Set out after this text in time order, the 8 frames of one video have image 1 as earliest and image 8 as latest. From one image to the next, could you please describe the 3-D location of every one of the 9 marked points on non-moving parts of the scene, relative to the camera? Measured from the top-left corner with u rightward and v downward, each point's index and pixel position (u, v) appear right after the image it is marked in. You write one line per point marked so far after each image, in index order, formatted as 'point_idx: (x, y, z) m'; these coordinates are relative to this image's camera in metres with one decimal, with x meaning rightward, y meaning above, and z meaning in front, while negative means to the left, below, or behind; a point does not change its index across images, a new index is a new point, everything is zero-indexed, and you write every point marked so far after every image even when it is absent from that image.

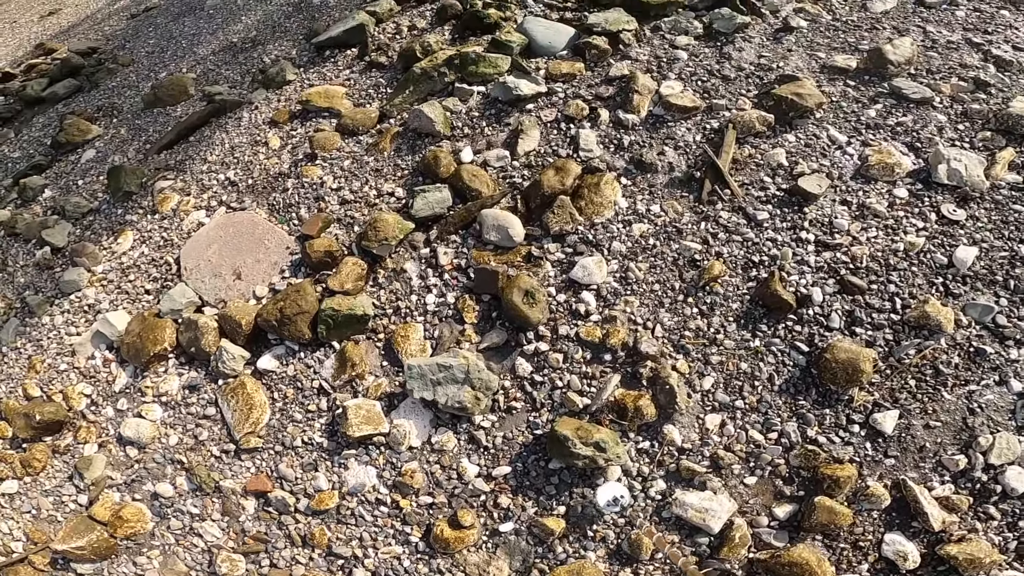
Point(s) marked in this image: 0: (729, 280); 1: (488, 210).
0: (+1.0, 0.0, +2.5) m
1: (-0.2, +0.4, +2.6) m
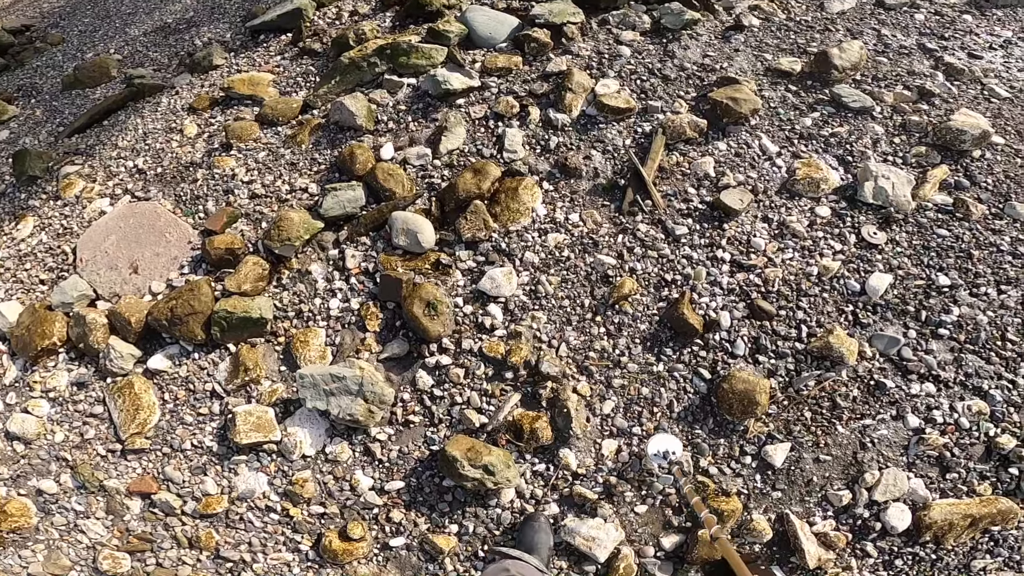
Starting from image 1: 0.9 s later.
0: (+0.6, 0.0, +2.4) m
1: (-0.6, +0.4, +2.5) m
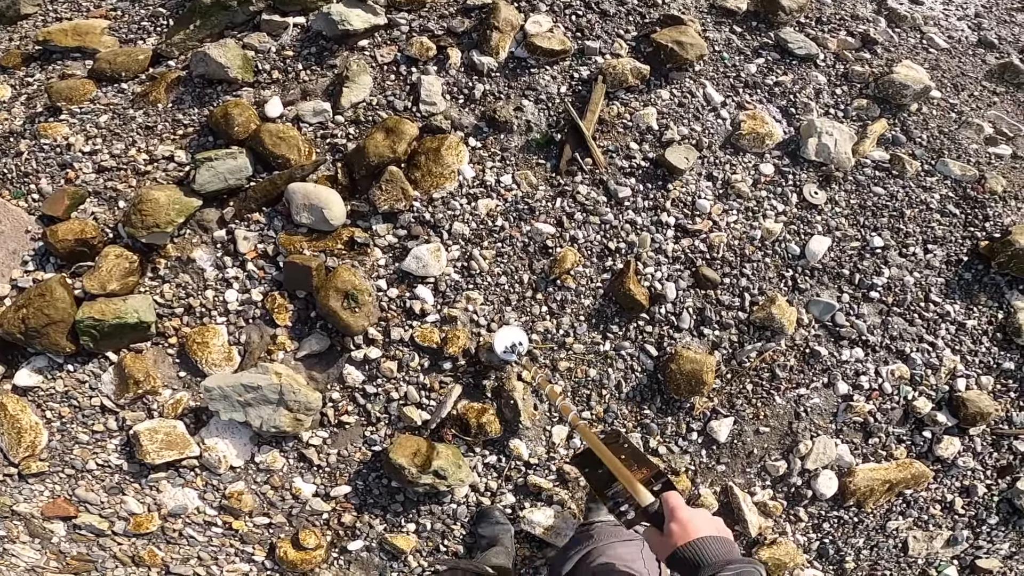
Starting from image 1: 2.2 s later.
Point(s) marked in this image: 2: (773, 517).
0: (+0.3, +0.1, +2.2) m
1: (-0.9, +0.4, +2.1) m
2: (+1.1, -1.0, +2.2) m
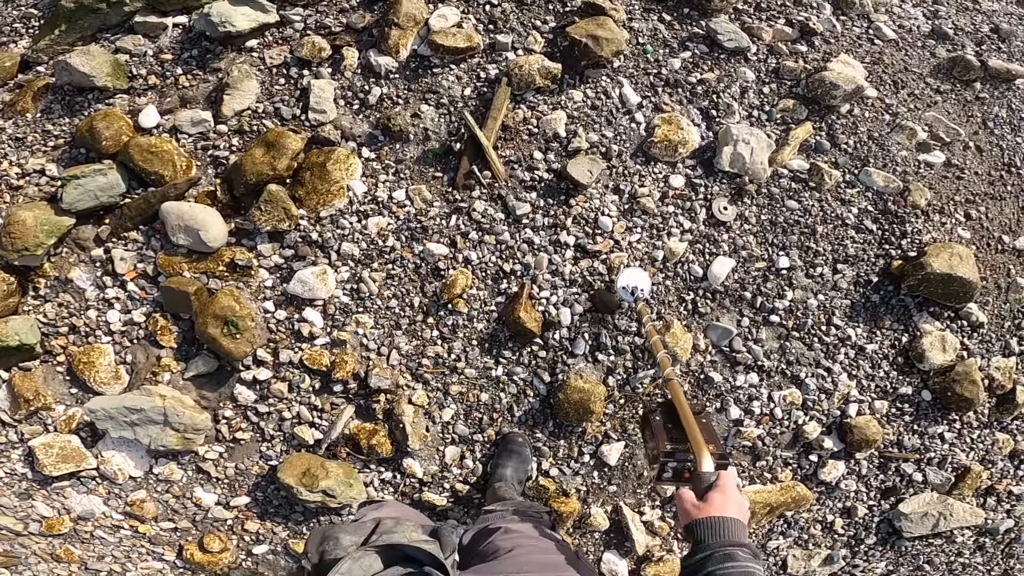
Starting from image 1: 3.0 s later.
0: (-0.2, 0.0, +2.2) m
1: (-1.3, +0.3, +2.1) m
2: (+0.6, -1.1, +2.3) m
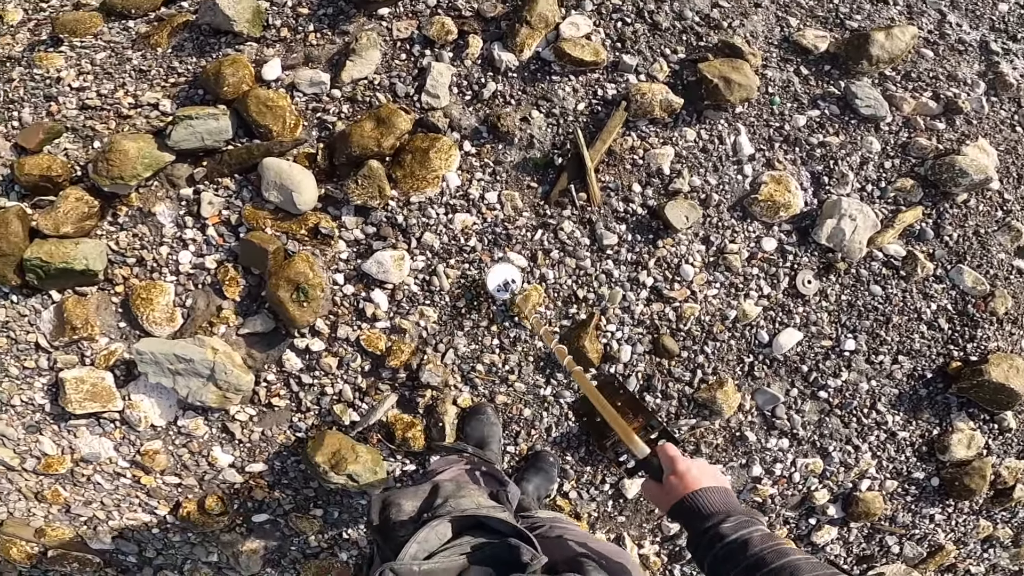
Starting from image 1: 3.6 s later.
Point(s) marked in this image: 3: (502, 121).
0: (+0.1, -0.1, +2.2) m
1: (-0.9, +0.5, +2.1) m
2: (+0.6, -1.3, +2.3) m
3: (0.0, +0.7, +2.2) m
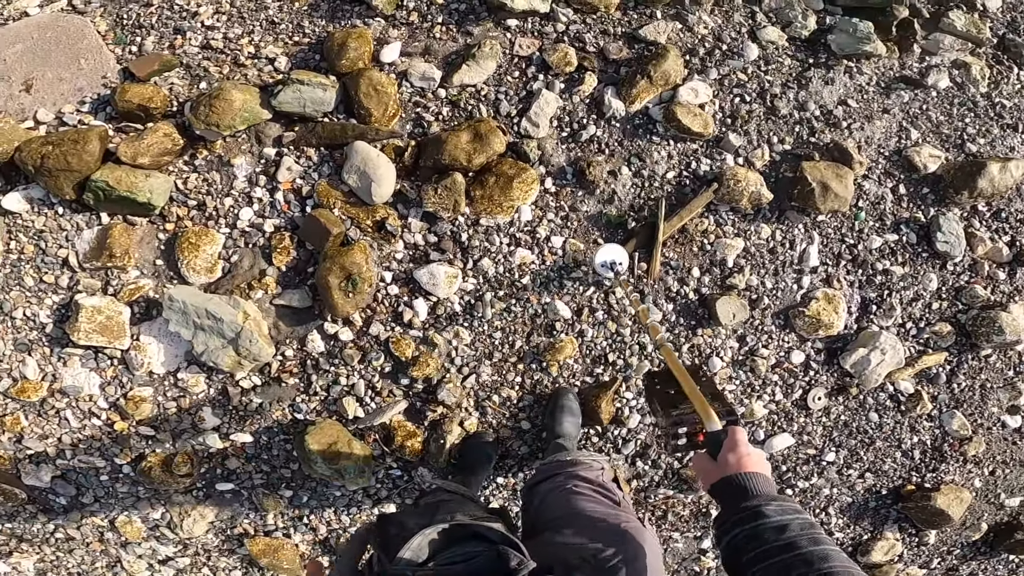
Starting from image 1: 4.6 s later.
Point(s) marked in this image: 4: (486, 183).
0: (+0.3, -0.3, +2.3) m
1: (-0.6, +0.5, +2.0) m
2: (+0.4, -1.6, +2.6) m
3: (+0.3, +0.5, +2.2) m
4: (-0.1, +0.4, +2.1) m
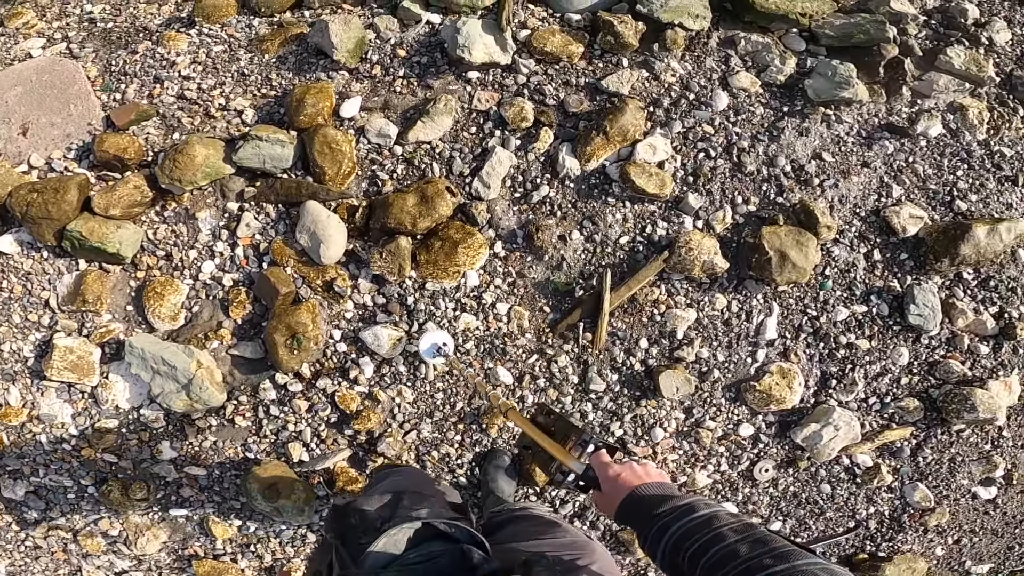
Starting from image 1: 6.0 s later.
0: (0.0, -0.6, +2.3) m
1: (-0.8, +0.3, +2.0) m
2: (+0.1, -1.8, +2.7) m
3: (+0.1, +0.2, +2.1) m
4: (-0.3, +0.1, +2.1) m
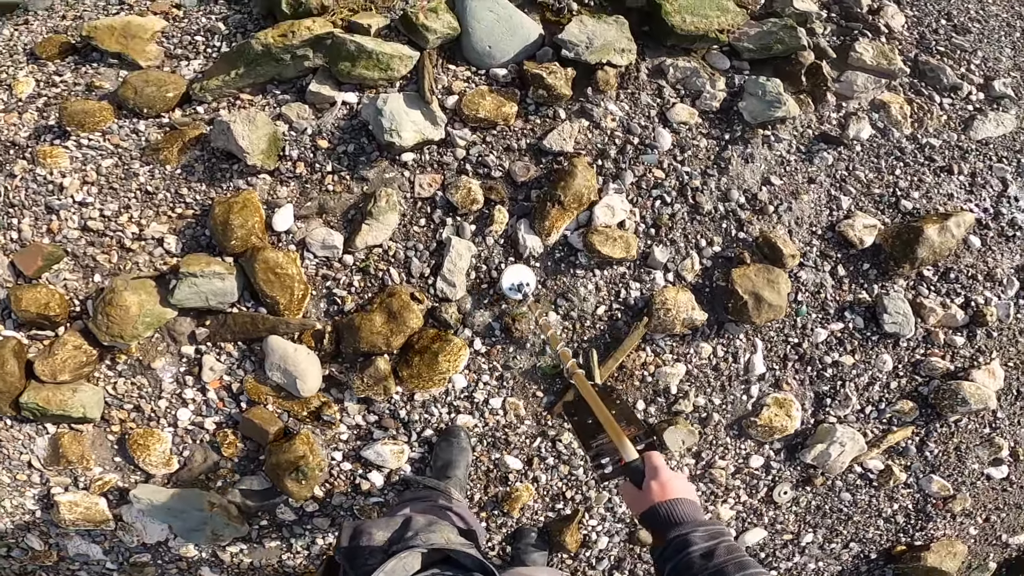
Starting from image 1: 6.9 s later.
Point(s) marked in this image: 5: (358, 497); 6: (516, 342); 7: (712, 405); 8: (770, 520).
0: (+0.1, -1.0, +2.3) m
1: (-0.9, -0.3, +2.0) m
2: (+0.4, -2.1, +2.8) m
3: (0.0, -0.2, +2.1) m
4: (-0.4, -0.3, +2.1) m
5: (-0.7, -0.9, +2.3) m
6: (0.0, -0.3, +2.2) m
7: (+0.9, -0.5, +2.3) m
8: (+1.2, -1.1, +2.5) m
